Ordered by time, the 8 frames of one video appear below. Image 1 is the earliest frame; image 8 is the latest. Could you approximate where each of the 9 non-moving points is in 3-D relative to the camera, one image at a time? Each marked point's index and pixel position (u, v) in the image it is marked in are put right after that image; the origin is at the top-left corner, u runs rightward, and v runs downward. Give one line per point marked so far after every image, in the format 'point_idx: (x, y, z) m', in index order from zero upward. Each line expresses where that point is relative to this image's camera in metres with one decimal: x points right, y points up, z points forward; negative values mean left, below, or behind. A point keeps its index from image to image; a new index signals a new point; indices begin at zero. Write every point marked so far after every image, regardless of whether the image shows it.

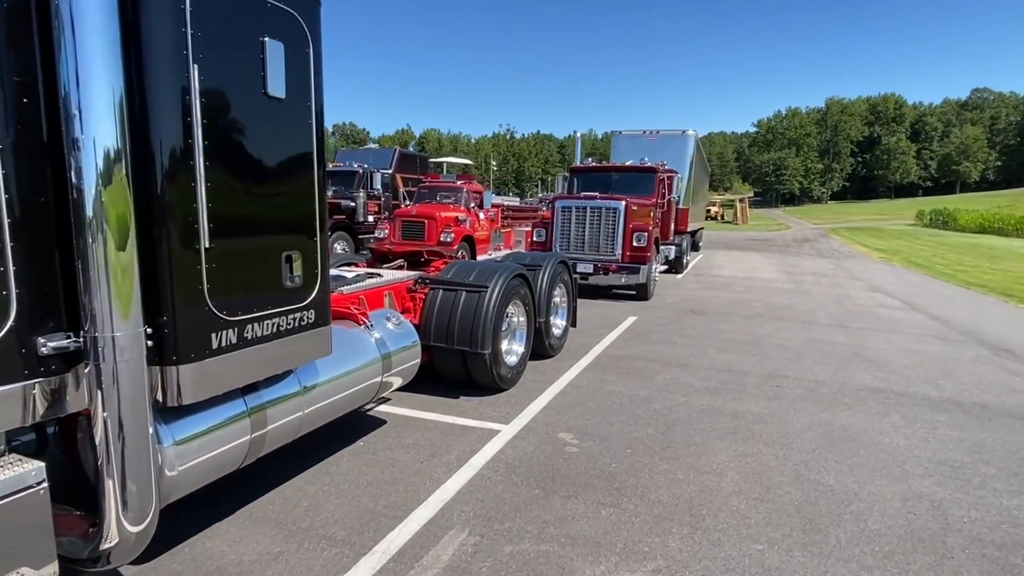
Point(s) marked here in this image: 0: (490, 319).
0: (-0.2, -0.3, +5.1) m
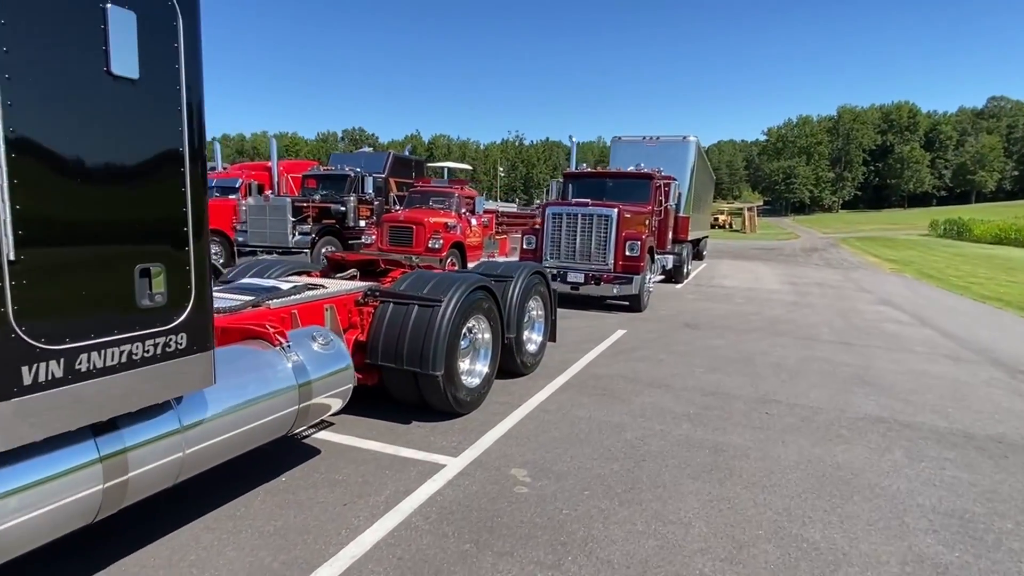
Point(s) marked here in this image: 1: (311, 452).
0: (-0.5, -0.4, +4.6) m
1: (-1.5, -1.2, +4.2) m
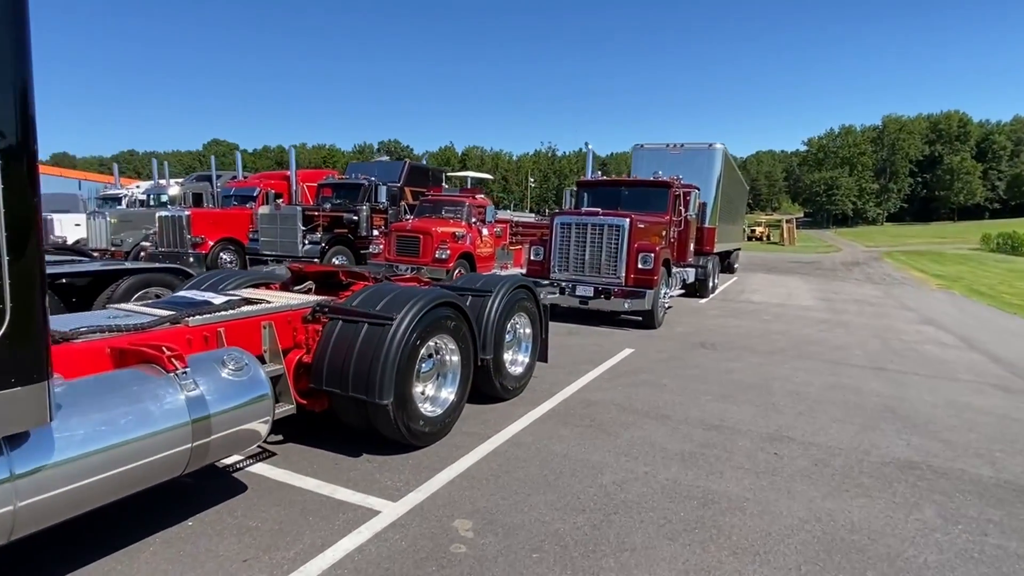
0: (-0.8, -0.5, +4.1) m
1: (-1.8, -1.3, +3.7) m
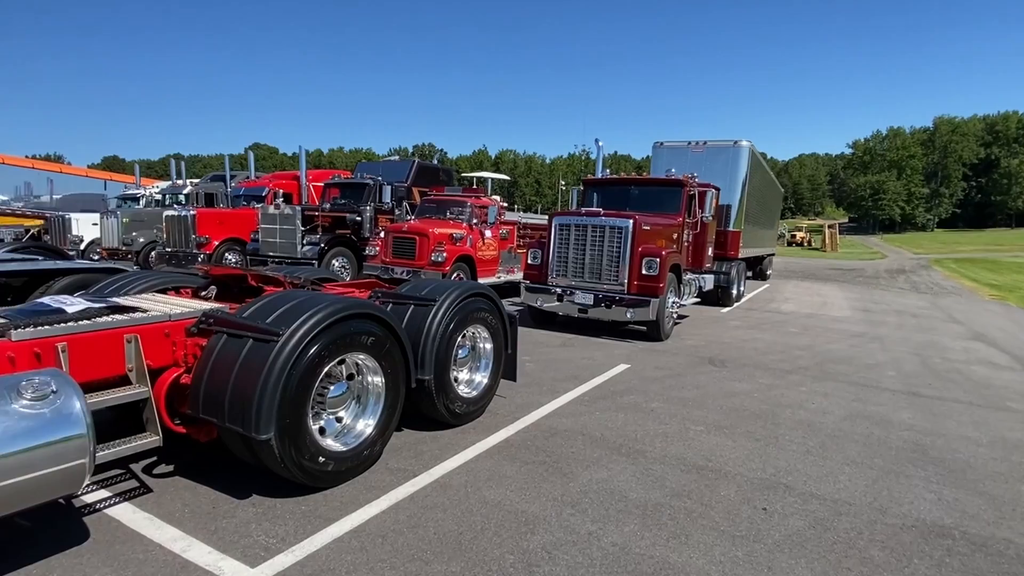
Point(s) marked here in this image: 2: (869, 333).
0: (-1.3, -0.5, +3.3) m
1: (-2.3, -1.3, +3.0) m
2: (+7.4, -0.9, +12.3) m
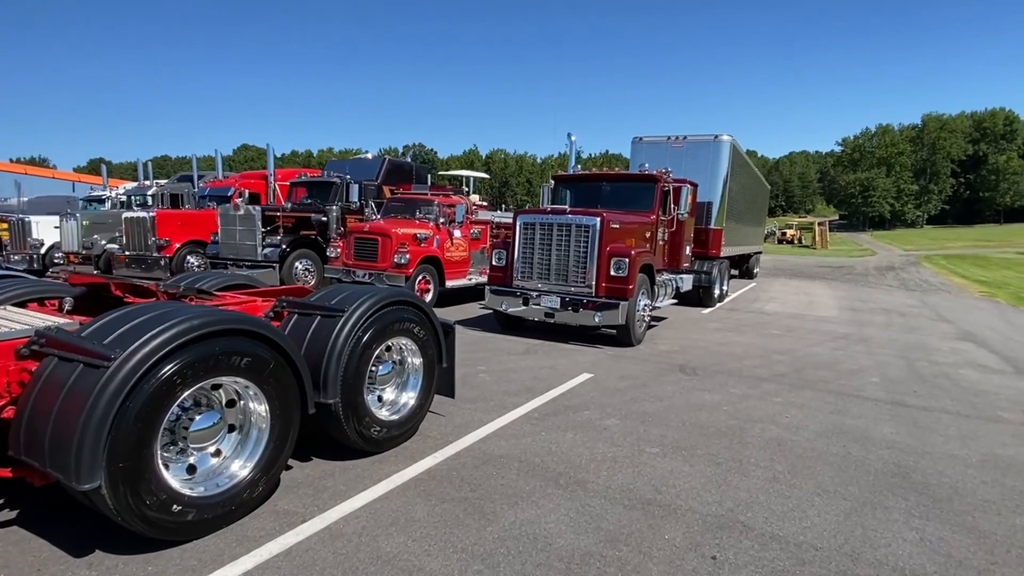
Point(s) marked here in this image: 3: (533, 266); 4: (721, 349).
0: (-1.9, -0.6, +2.7) m
1: (-2.8, -1.4, +2.4) m
2: (+6.8, -0.9, +11.7) m
3: (+0.3, +0.3, +9.2) m
4: (+3.2, -1.0, +9.1) m
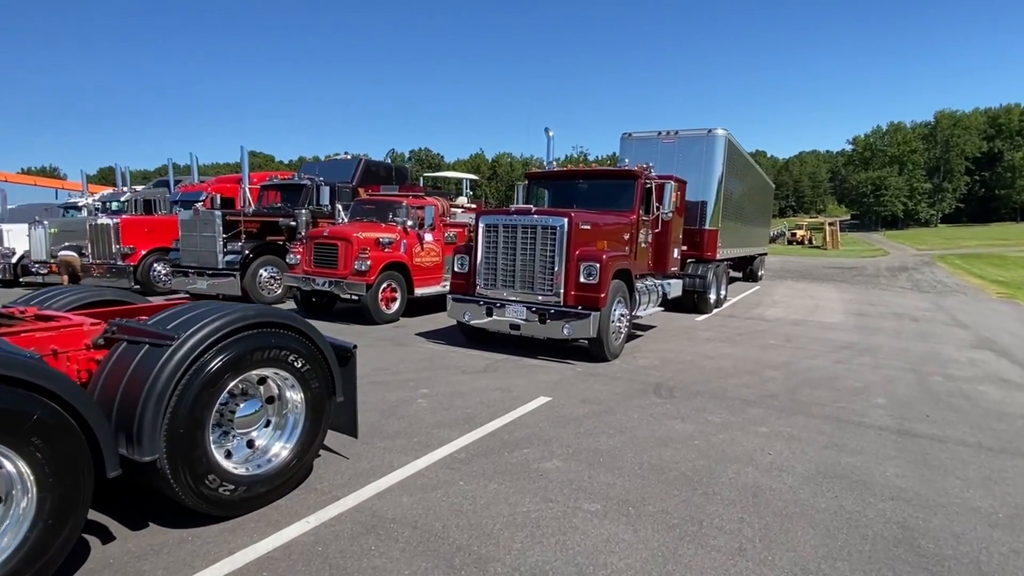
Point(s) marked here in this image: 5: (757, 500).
0: (-2.5, -0.7, +1.8) m
1: (-3.4, -1.5, +1.5) m
2: (+6.3, -1.0, +10.7) m
3: (-0.2, +0.2, +8.3) m
4: (+2.7, -1.1, +8.1) m
5: (+1.6, -1.4, +3.9) m
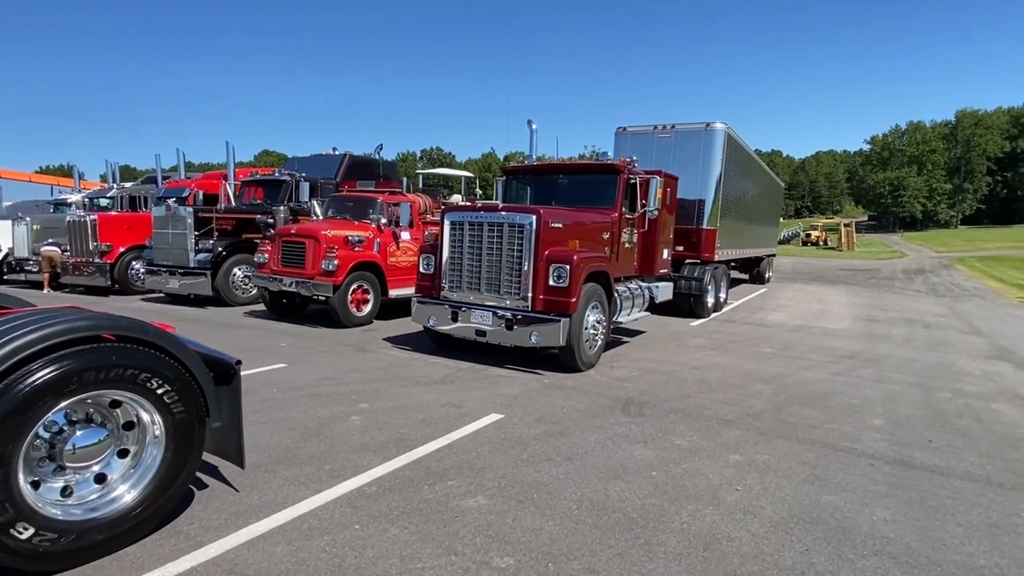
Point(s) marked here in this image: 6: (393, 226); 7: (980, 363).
0: (-3.1, -0.7, +1.2) m
1: (-4.0, -1.5, +1.0) m
2: (+5.9, -1.1, +9.9) m
3: (-0.6, +0.2, +7.6) m
4: (+2.3, -1.1, +7.4) m
5: (+1.1, -1.5, +3.2) m
6: (-2.2, +1.1, +10.9) m
7: (+7.5, -1.2, +9.4) m
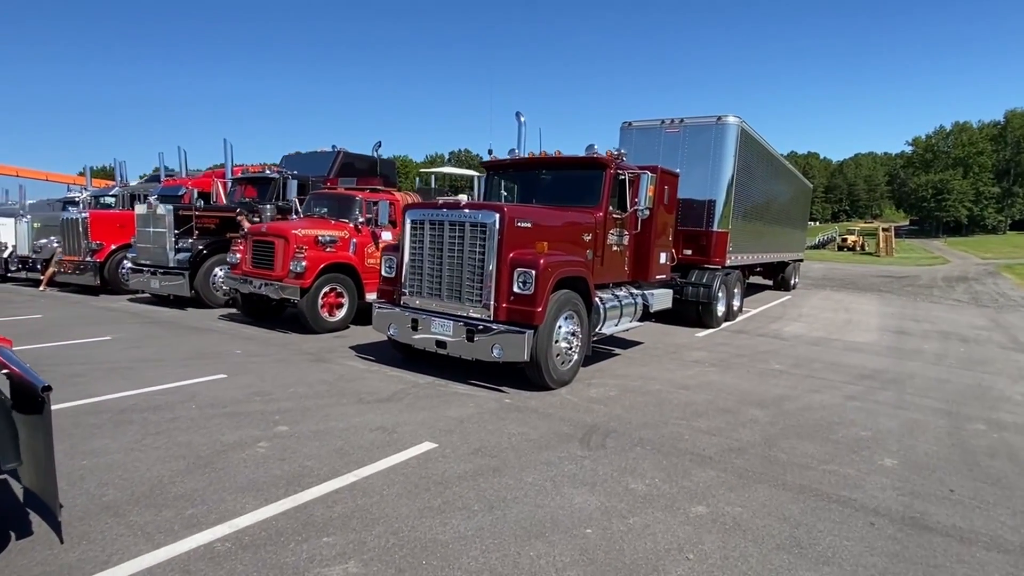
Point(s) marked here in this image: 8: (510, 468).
0: (-3.8, -0.7, +0.6) m
1: (-4.8, -1.5, +0.4) m
2: (+5.6, -1.3, +8.8) m
3: (-1.0, +0.1, +6.9) m
4: (+1.8, -1.2, +6.5) m
5: (+0.5, -1.5, +2.4) m
6: (-2.4, +1.1, +10.3) m
7: (+7.2, -1.4, +8.2) m
8: (0.0, -1.3, +4.3) m
